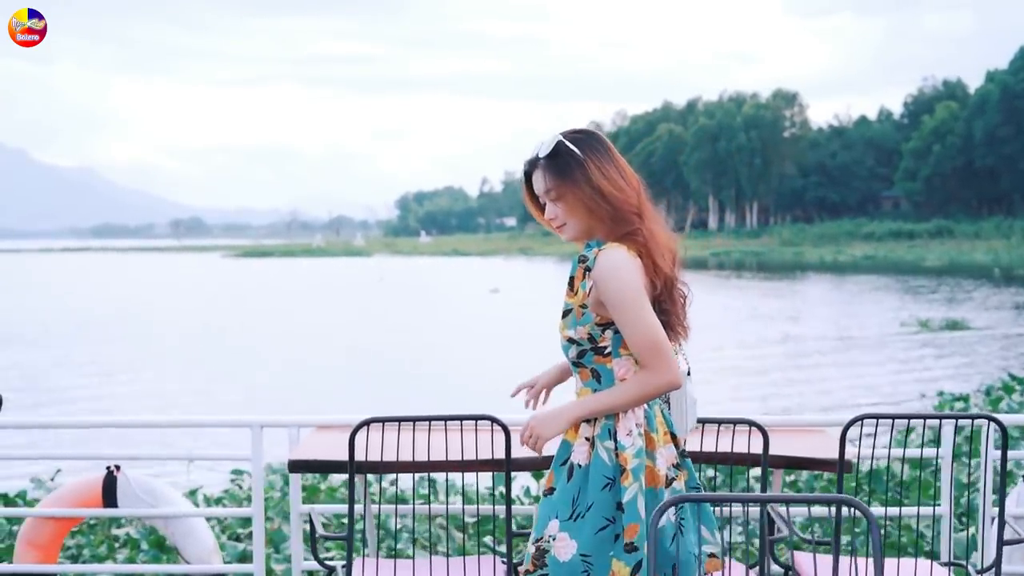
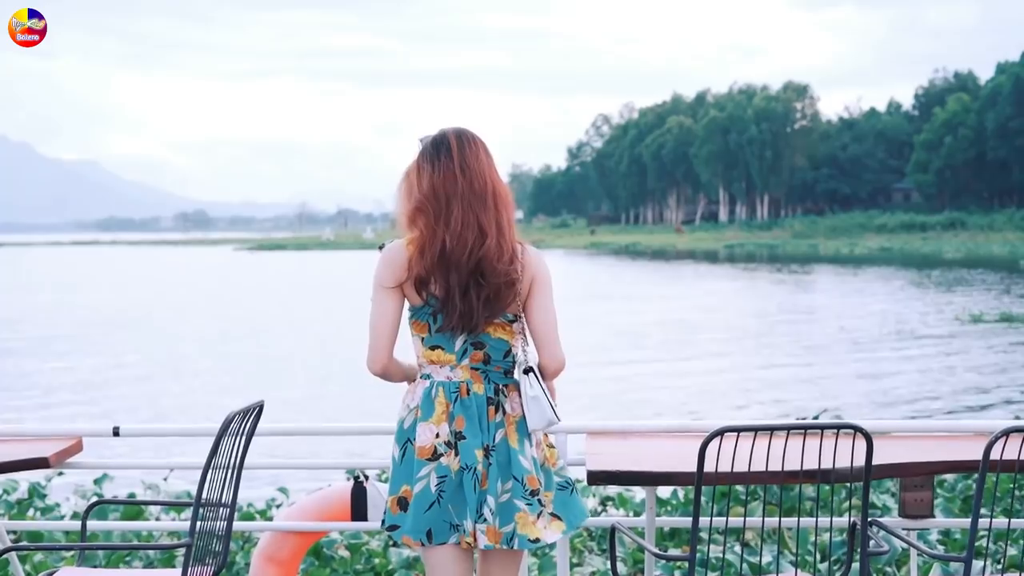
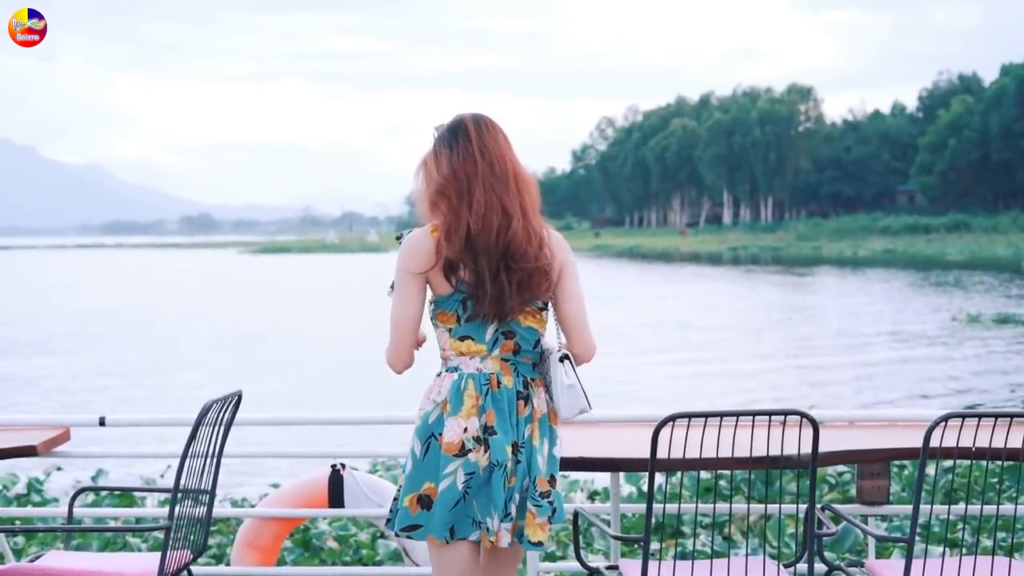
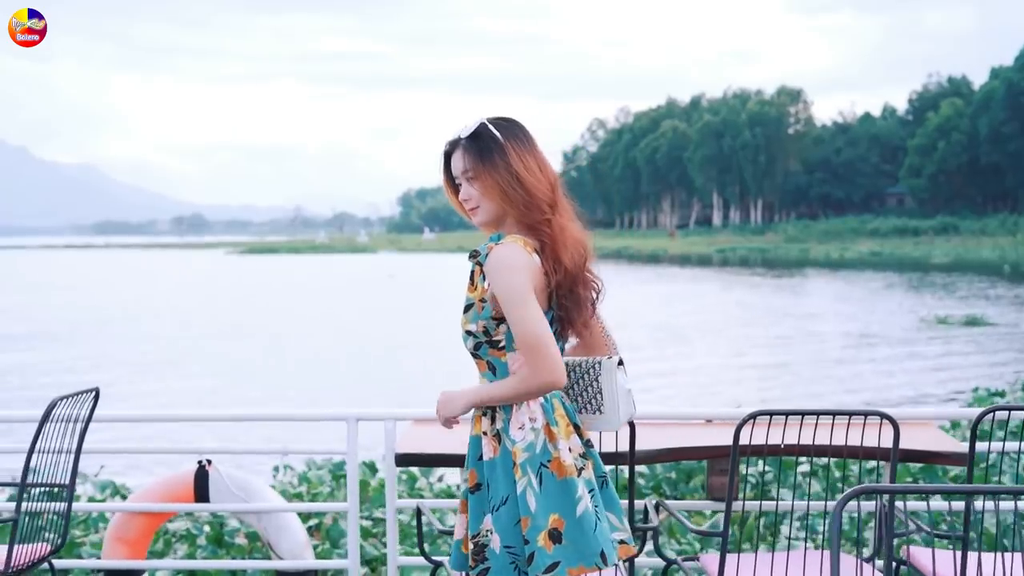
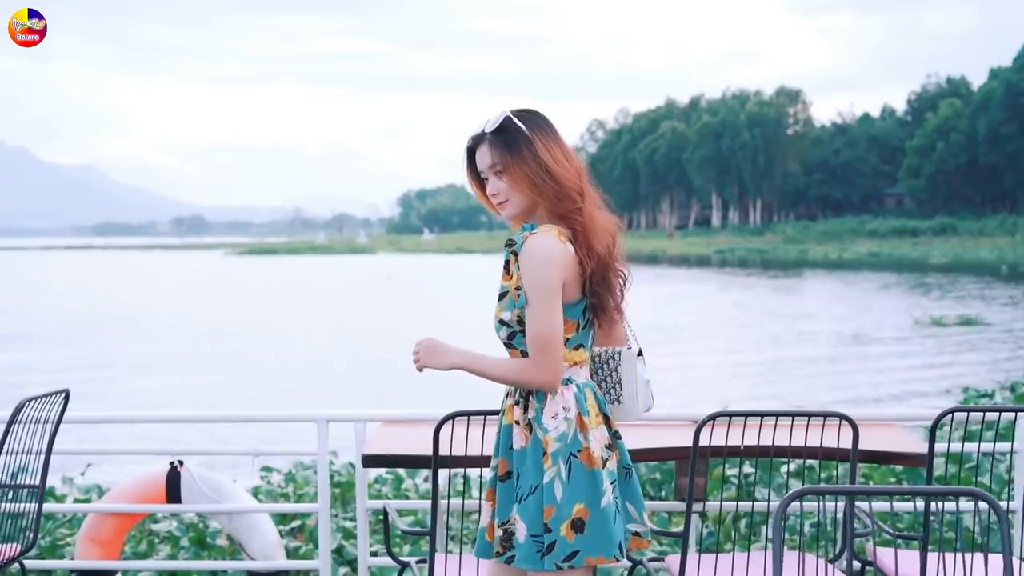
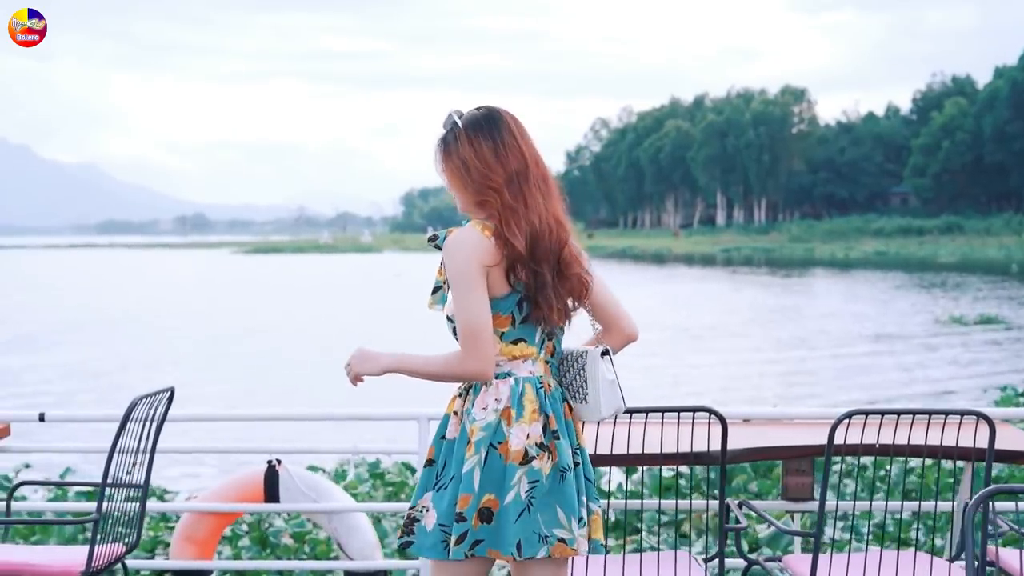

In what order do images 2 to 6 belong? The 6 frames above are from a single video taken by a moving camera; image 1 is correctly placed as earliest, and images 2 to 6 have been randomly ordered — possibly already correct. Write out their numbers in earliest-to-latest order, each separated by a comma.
5, 4, 6, 3, 2
